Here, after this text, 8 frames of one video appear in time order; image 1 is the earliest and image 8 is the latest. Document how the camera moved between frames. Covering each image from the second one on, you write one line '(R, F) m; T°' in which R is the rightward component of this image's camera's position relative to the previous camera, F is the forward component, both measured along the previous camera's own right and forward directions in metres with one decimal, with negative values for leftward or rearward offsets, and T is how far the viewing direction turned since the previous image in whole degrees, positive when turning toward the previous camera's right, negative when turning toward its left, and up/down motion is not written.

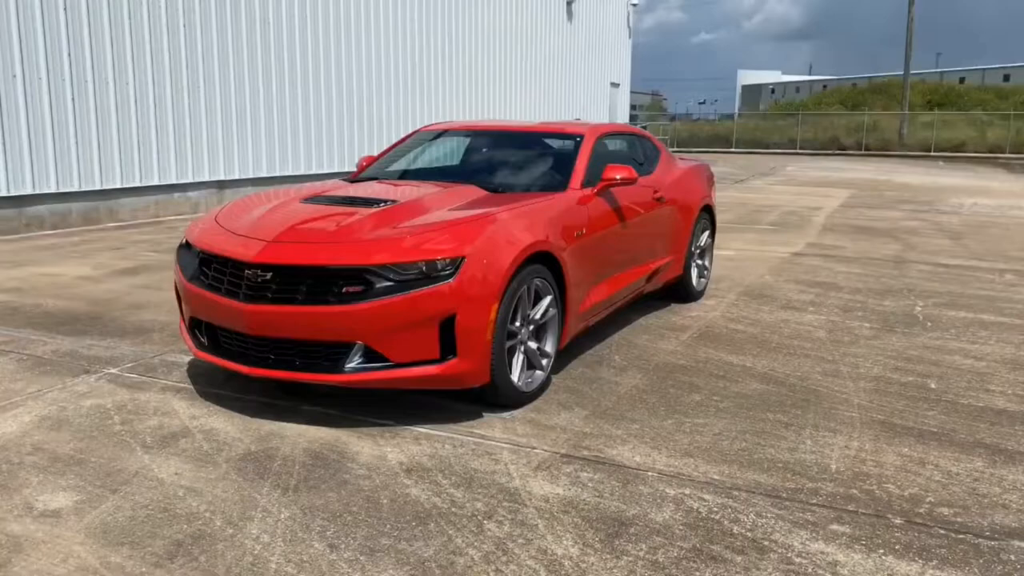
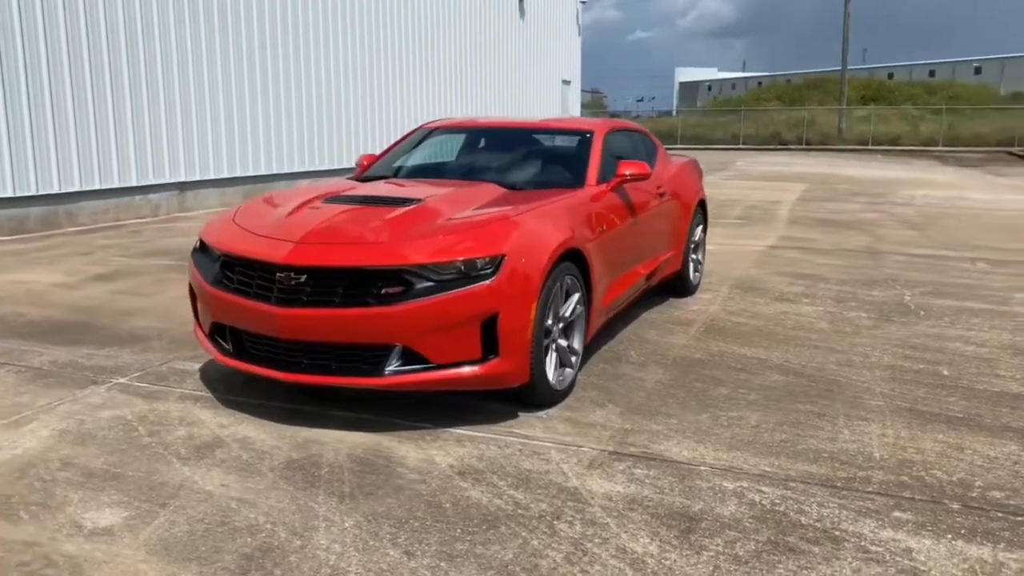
(-0.4, +0.1) m; +4°
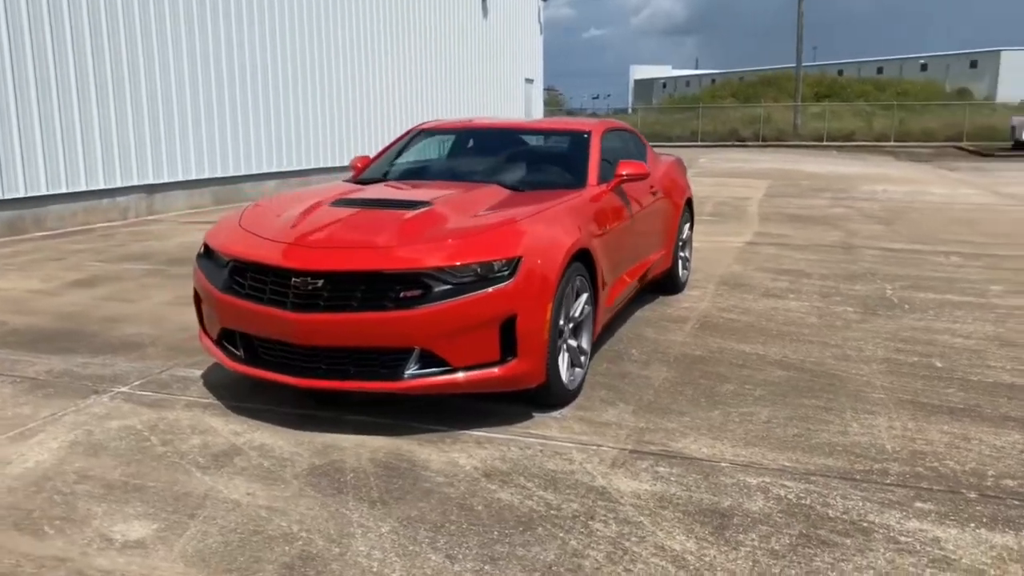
(-0.3, 0.0) m; +3°
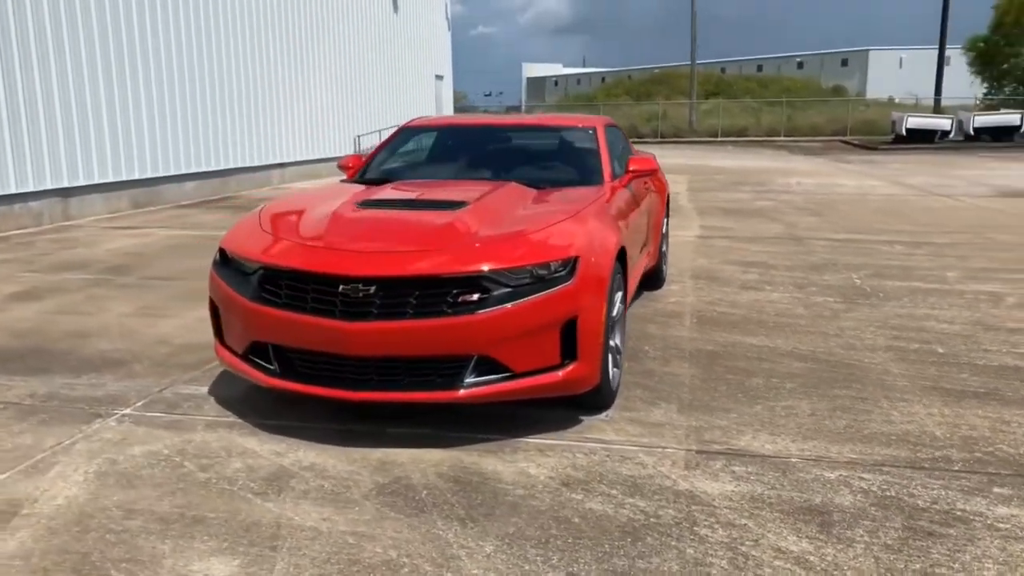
(-0.7, +0.2) m; +7°
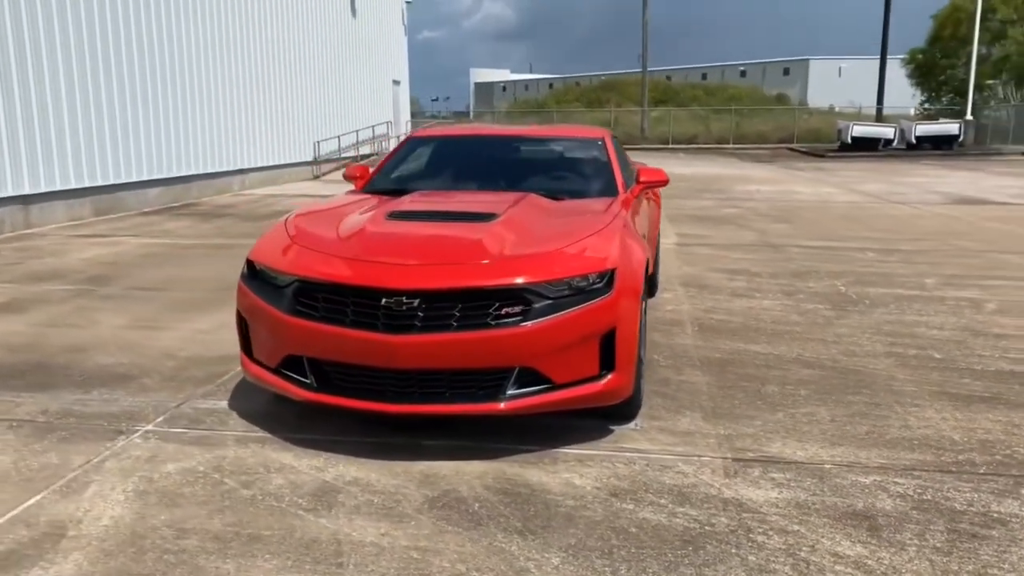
(-0.4, 0.0) m; +3°
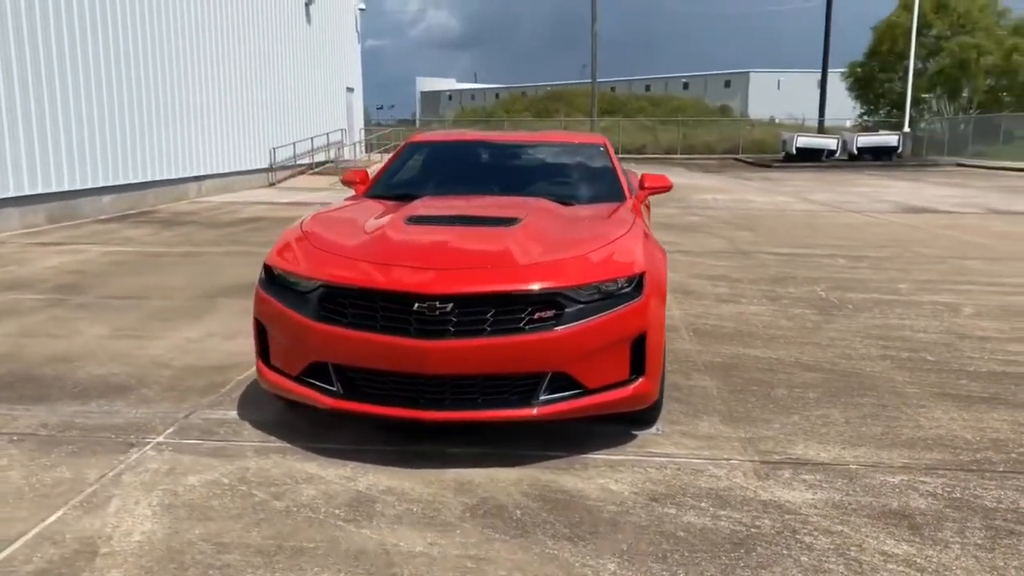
(-0.4, 0.0) m; +4°
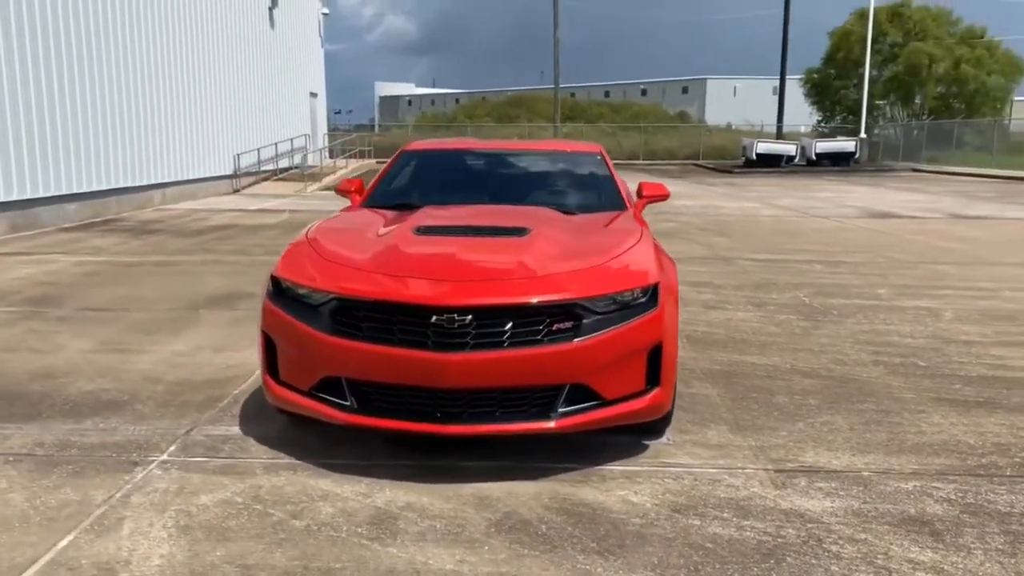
(-0.2, 0.0) m; +3°
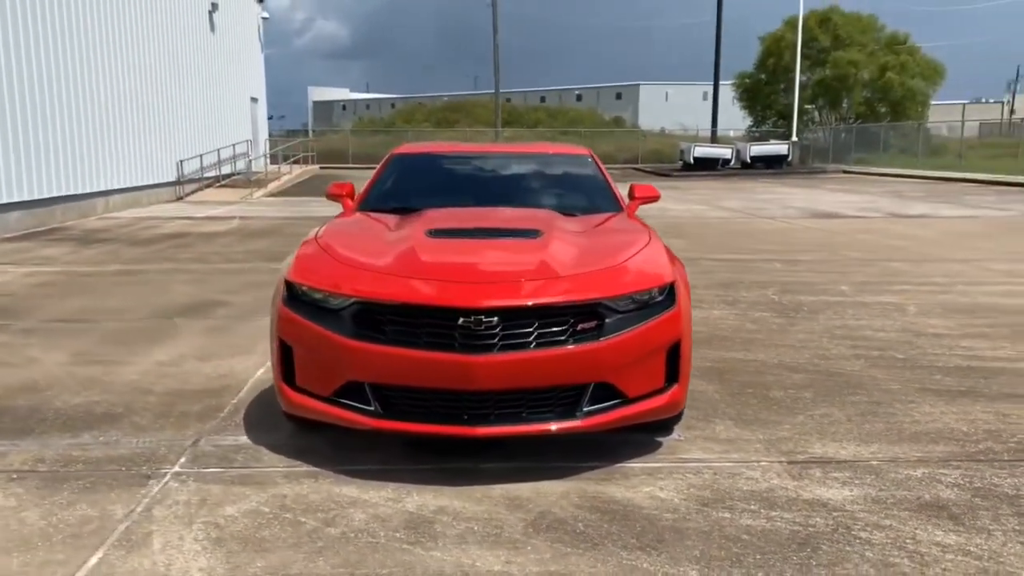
(-0.4, 0.0) m; +4°
